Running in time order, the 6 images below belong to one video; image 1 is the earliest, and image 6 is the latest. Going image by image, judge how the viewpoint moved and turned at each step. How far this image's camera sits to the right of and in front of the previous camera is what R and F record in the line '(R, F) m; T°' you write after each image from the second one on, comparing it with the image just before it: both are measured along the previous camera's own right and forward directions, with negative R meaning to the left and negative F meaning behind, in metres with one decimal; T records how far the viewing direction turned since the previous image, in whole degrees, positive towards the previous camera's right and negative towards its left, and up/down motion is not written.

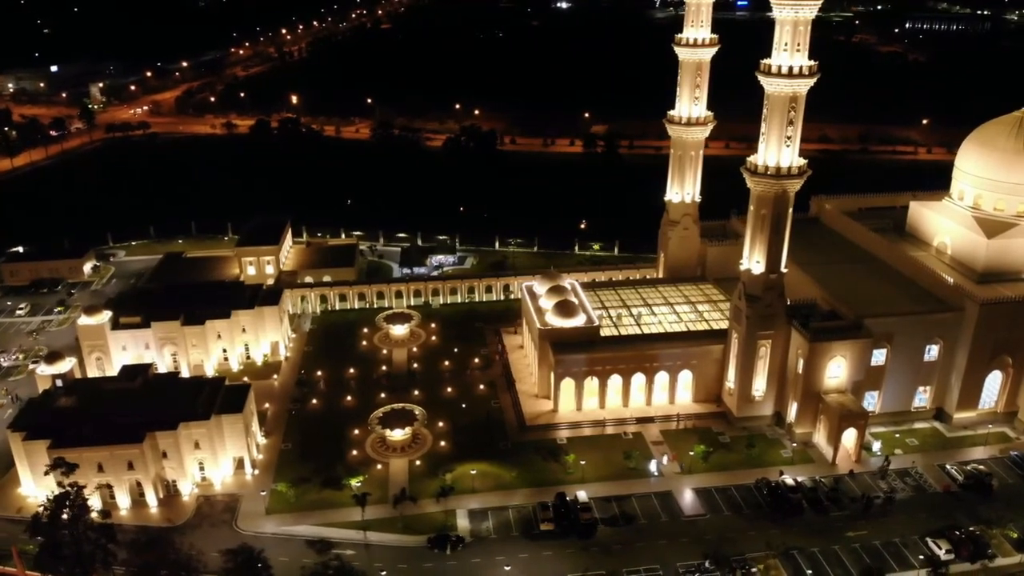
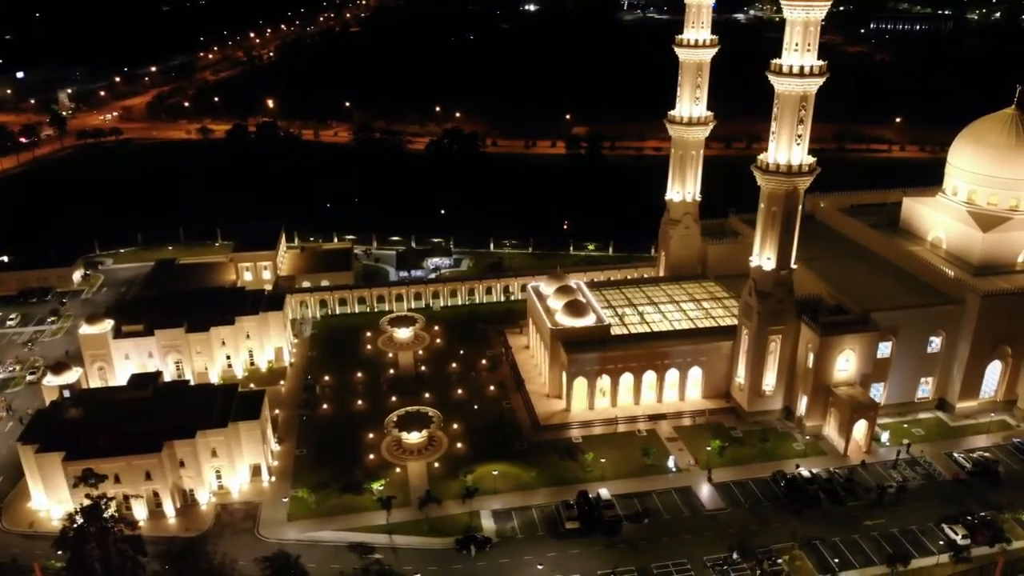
(-2.7, -0.1) m; +2°
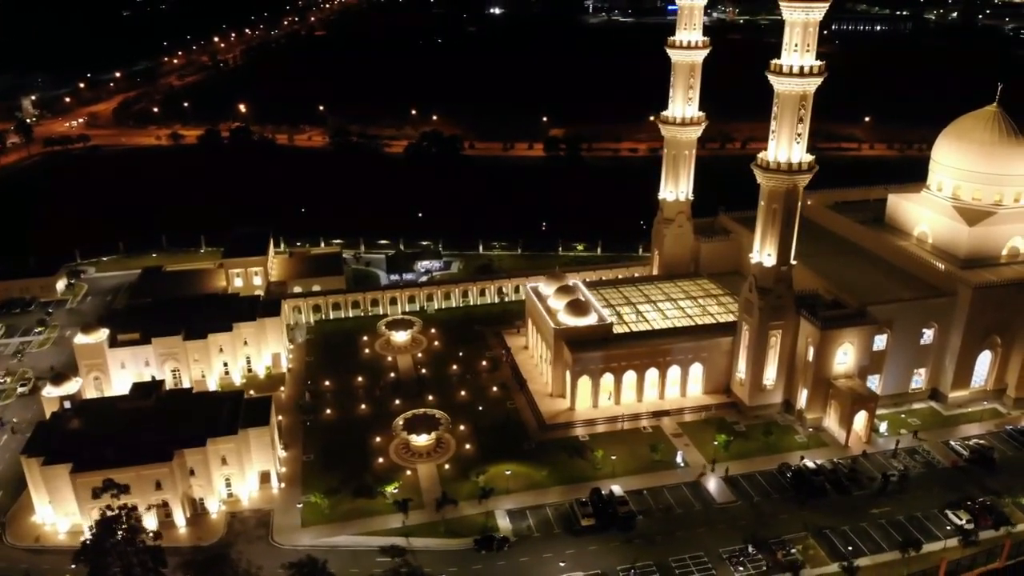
(-2.3, -0.2) m; +2°
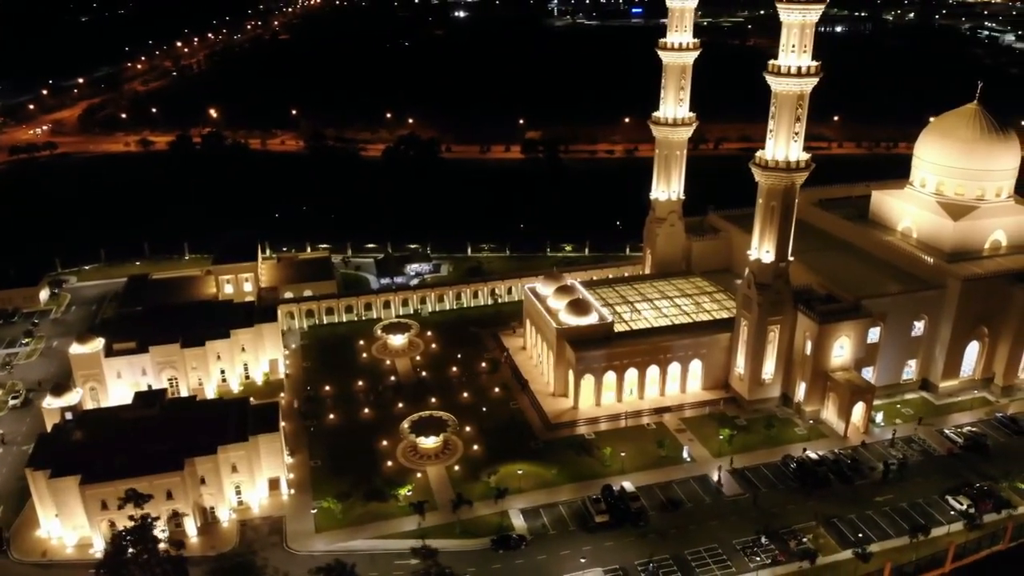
(-2.3, -0.2) m; +2°
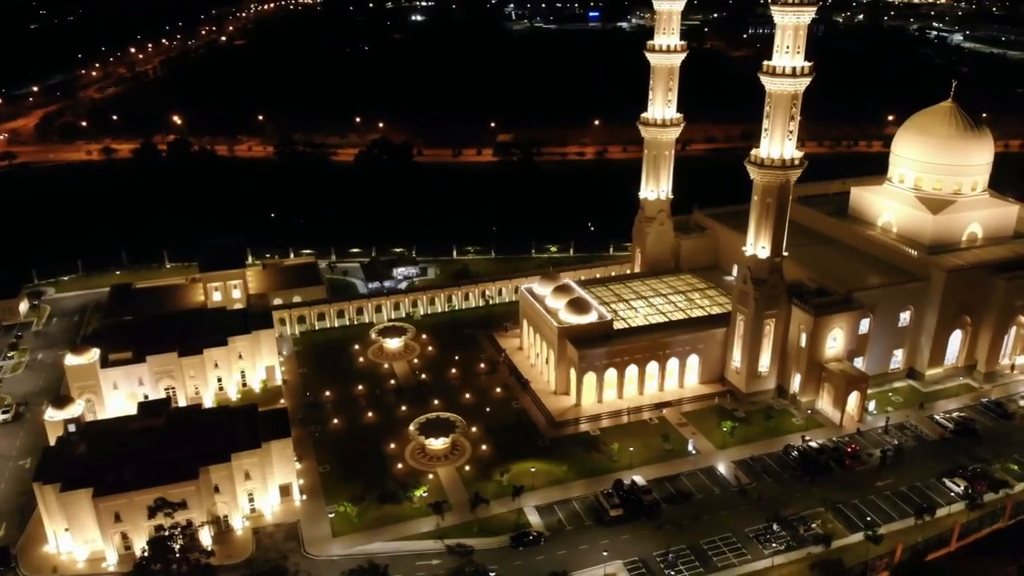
(-2.7, -0.4) m; +3°
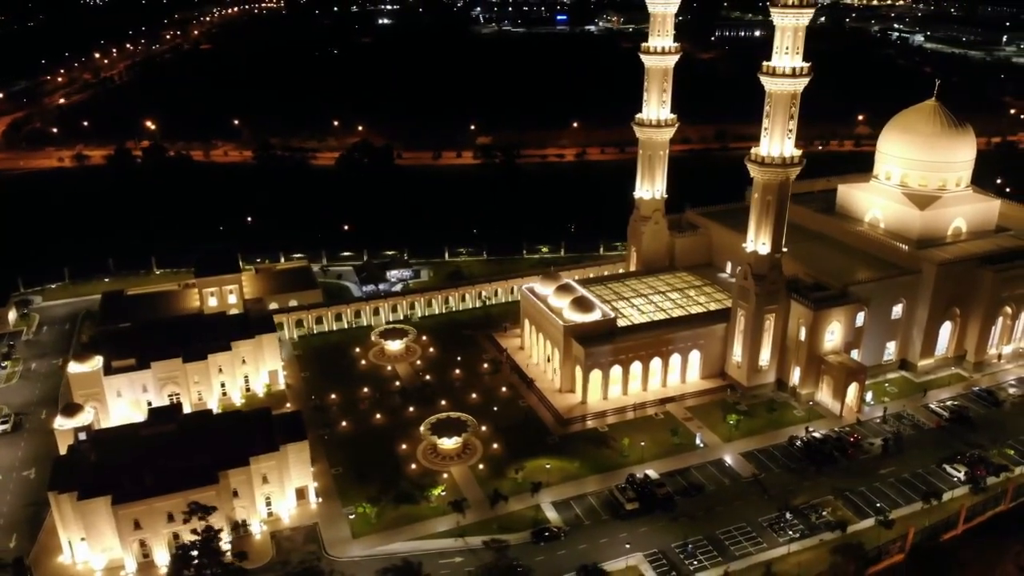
(-2.4, -0.4) m; +2°
